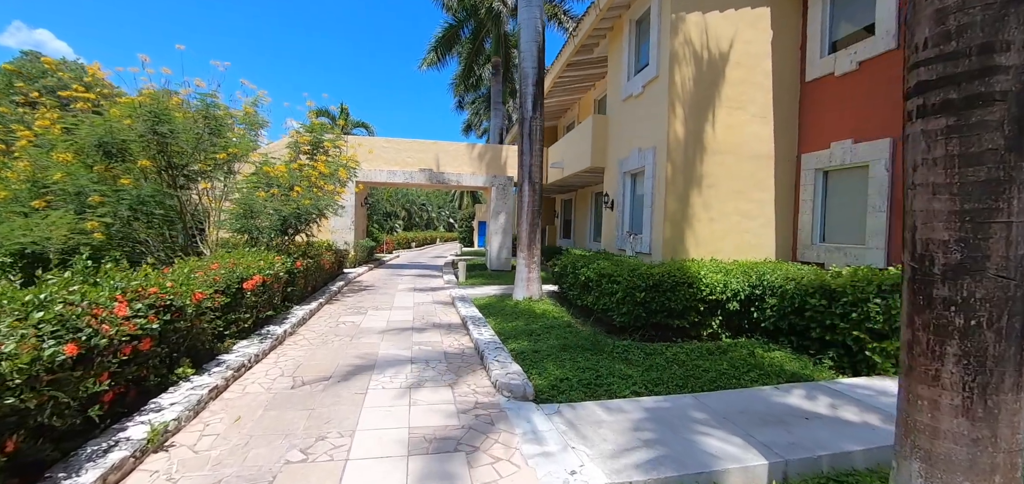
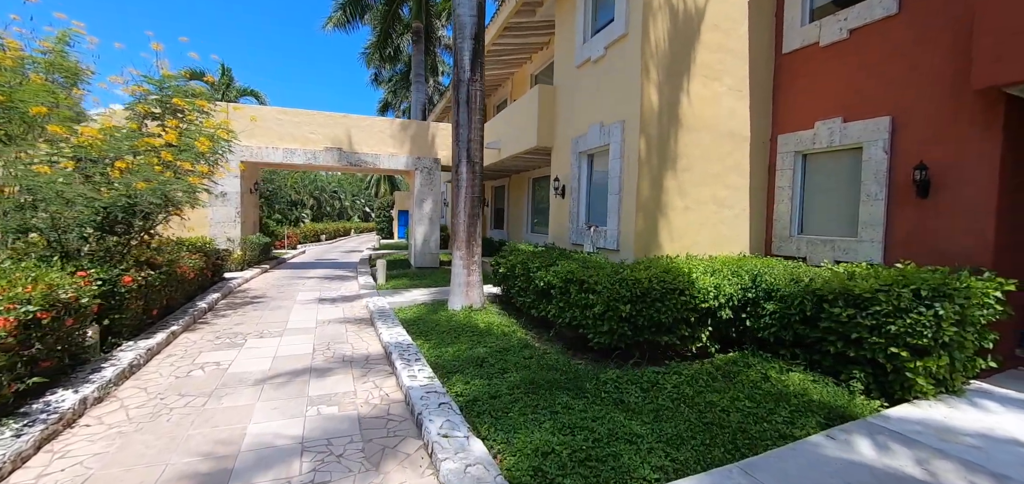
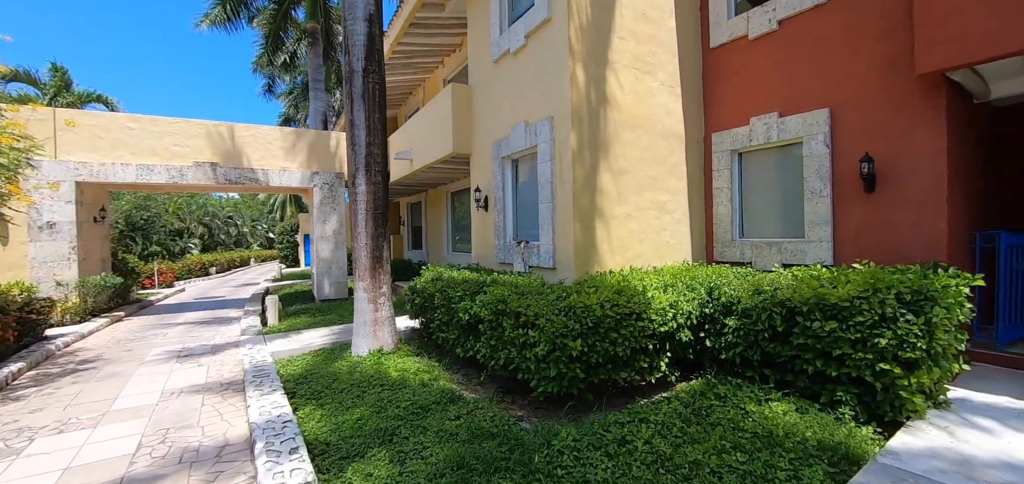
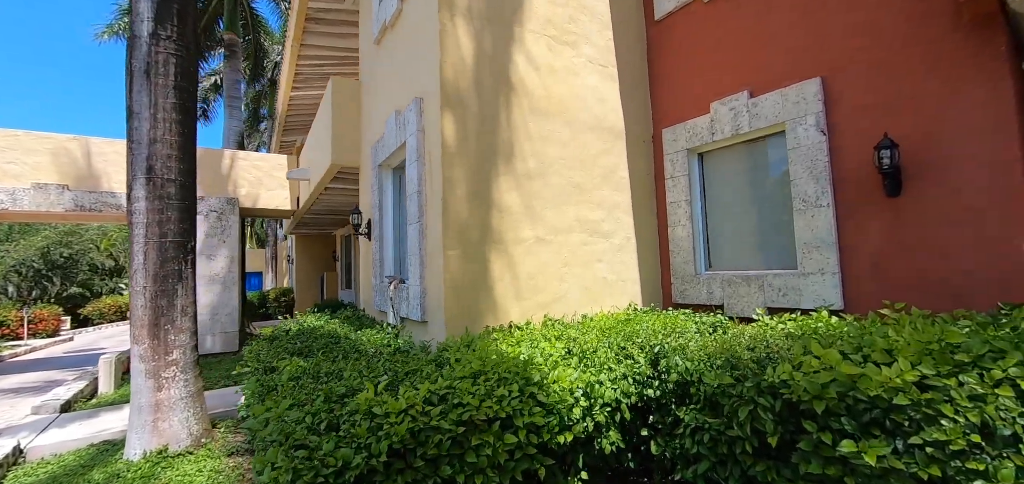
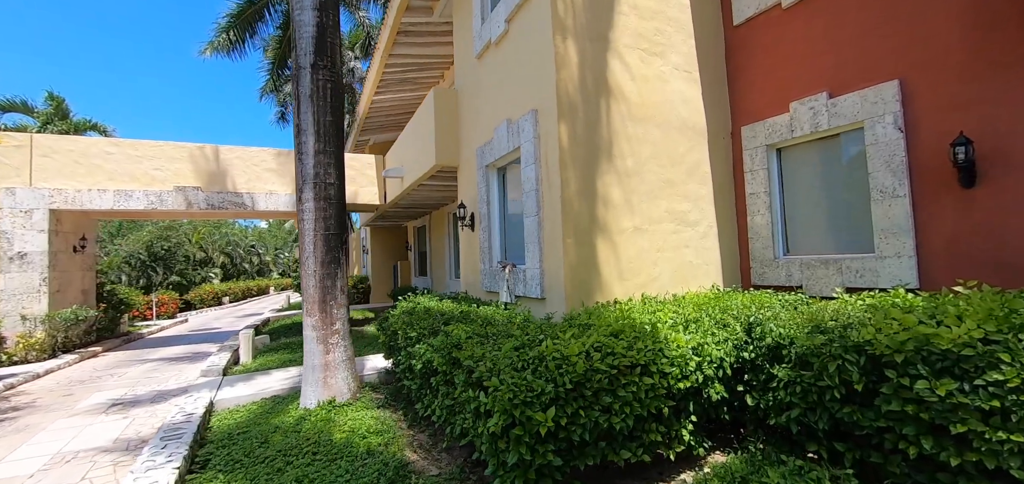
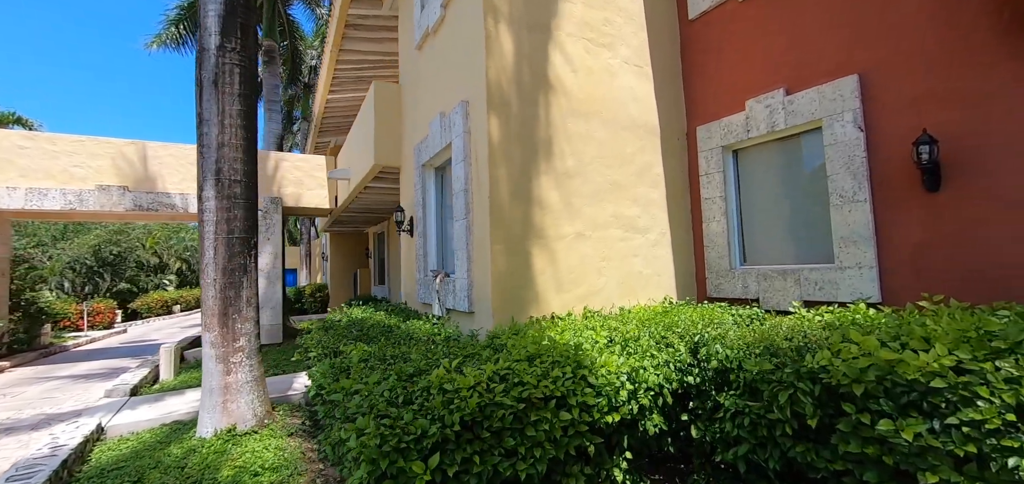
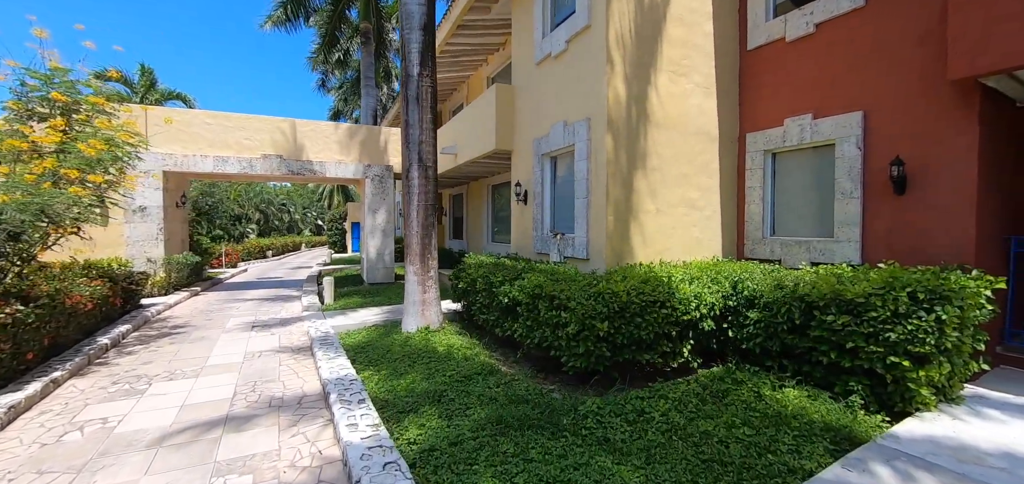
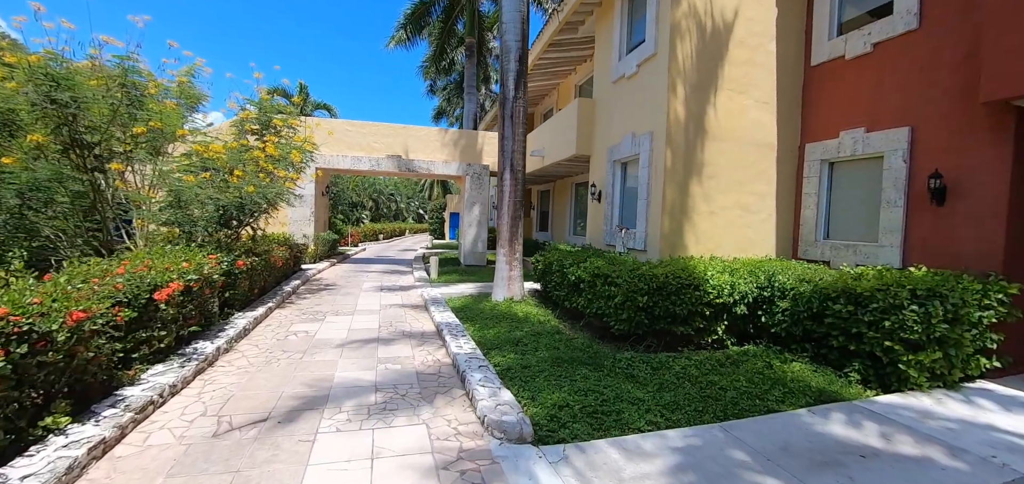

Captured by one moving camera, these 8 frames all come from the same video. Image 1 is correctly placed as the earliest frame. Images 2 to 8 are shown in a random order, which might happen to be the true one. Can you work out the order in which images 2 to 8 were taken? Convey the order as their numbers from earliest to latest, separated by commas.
8, 2, 7, 3, 5, 6, 4
